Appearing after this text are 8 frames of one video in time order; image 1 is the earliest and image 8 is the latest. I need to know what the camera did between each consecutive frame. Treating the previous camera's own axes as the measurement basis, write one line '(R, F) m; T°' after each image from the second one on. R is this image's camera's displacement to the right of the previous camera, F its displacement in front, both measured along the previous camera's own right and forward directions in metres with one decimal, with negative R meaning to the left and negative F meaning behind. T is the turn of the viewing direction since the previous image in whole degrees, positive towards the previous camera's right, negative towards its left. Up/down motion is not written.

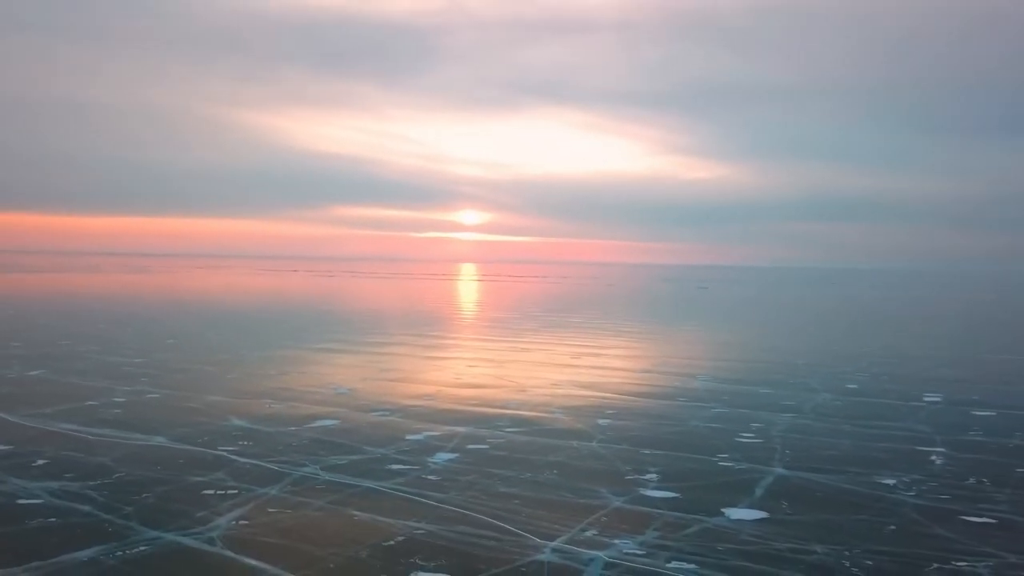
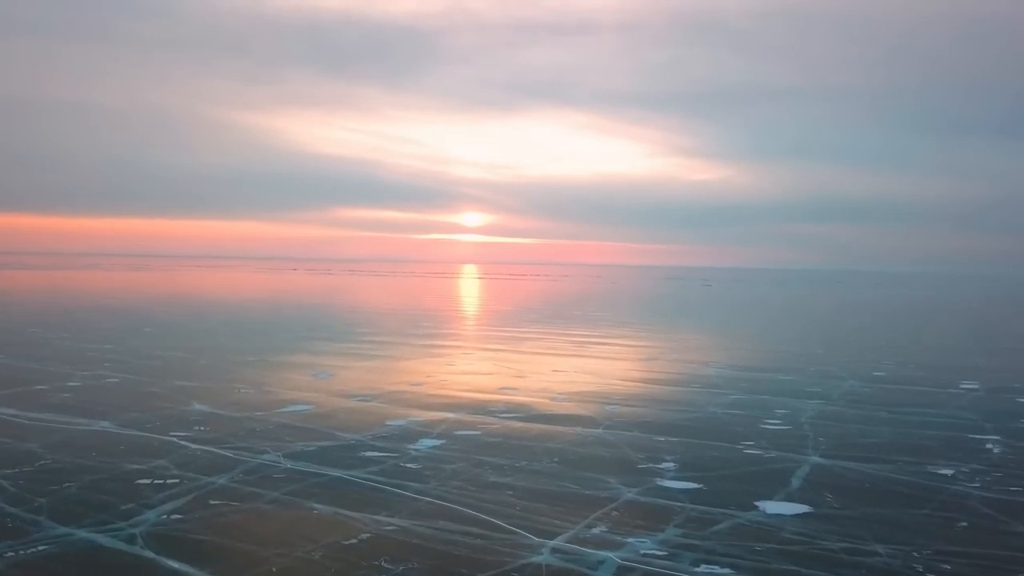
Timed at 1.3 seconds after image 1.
(+0.2, +4.0) m; 0°
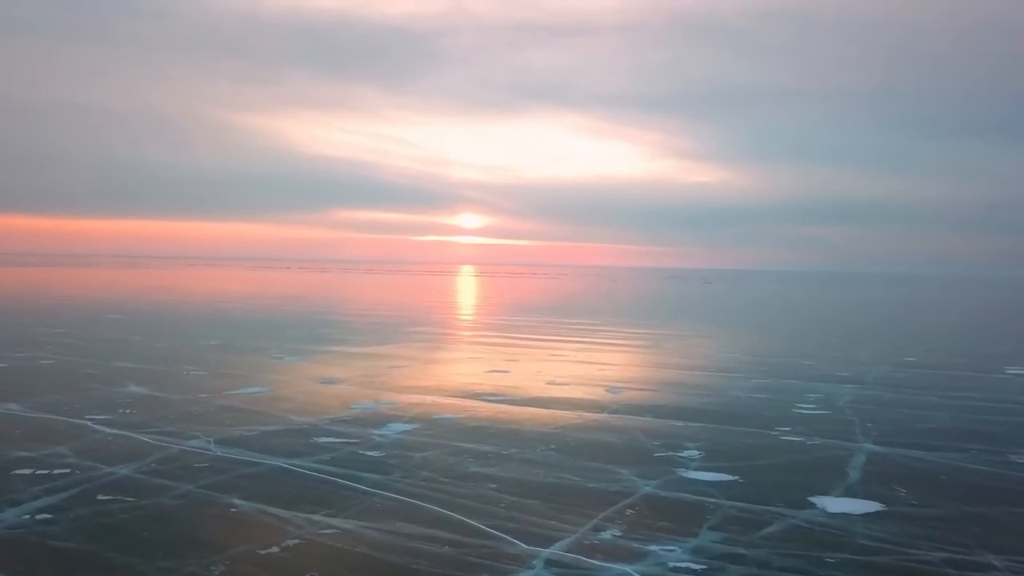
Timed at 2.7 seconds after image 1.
(+0.3, +4.7) m; 0°
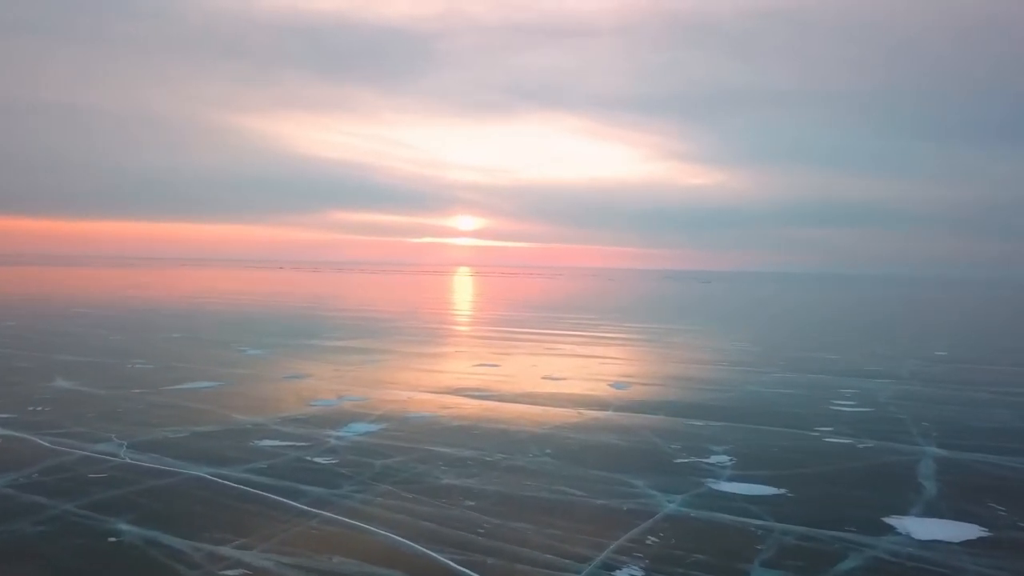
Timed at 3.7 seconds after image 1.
(+0.2, +3.8) m; 0°
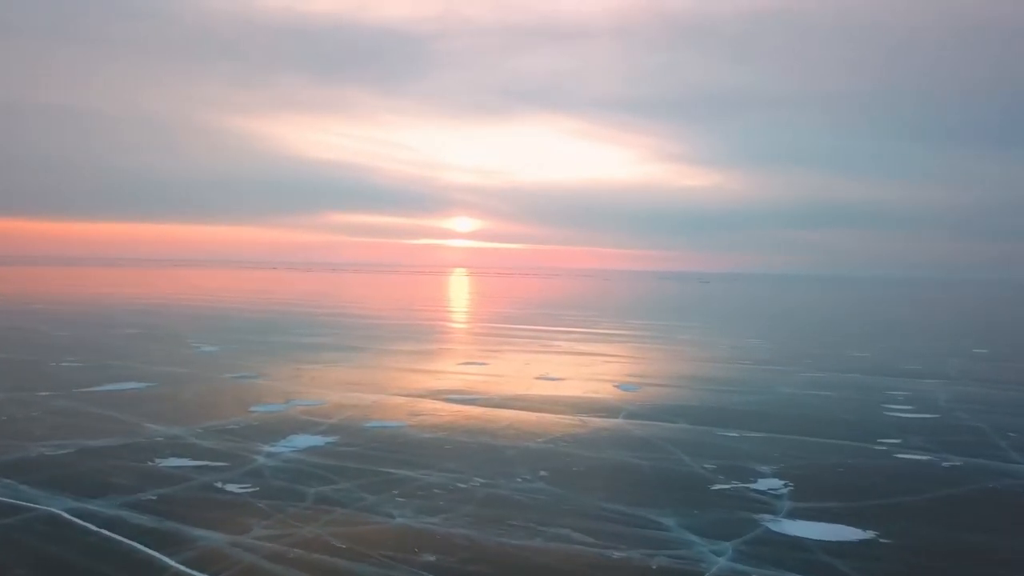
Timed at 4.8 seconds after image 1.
(+0.2, +4.0) m; 0°
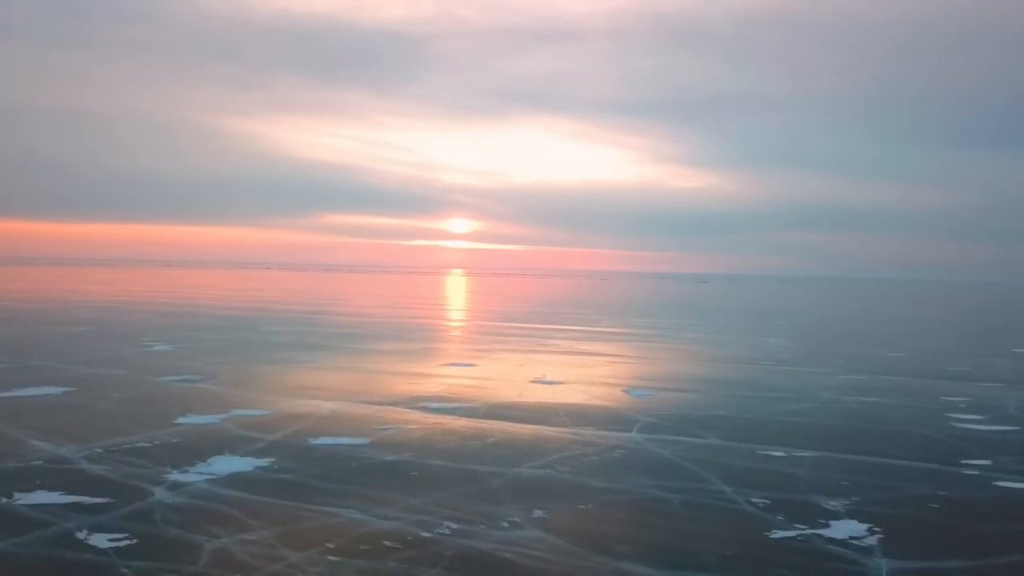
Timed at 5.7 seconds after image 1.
(+0.1, +3.3) m; 0°
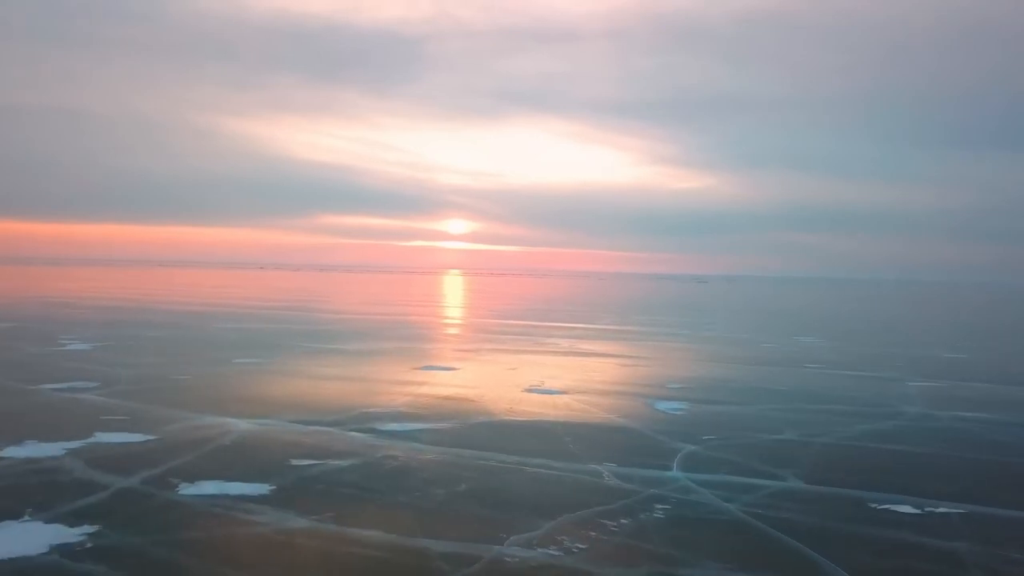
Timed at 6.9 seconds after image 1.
(+0.2, +4.5) m; 0°
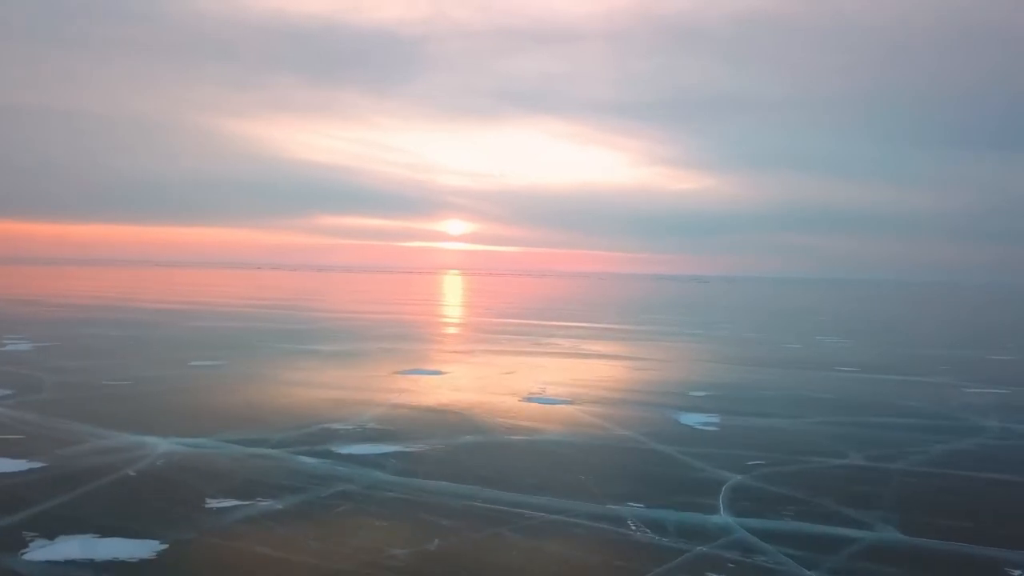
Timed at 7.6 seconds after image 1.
(+0.1, +2.4) m; 0°
